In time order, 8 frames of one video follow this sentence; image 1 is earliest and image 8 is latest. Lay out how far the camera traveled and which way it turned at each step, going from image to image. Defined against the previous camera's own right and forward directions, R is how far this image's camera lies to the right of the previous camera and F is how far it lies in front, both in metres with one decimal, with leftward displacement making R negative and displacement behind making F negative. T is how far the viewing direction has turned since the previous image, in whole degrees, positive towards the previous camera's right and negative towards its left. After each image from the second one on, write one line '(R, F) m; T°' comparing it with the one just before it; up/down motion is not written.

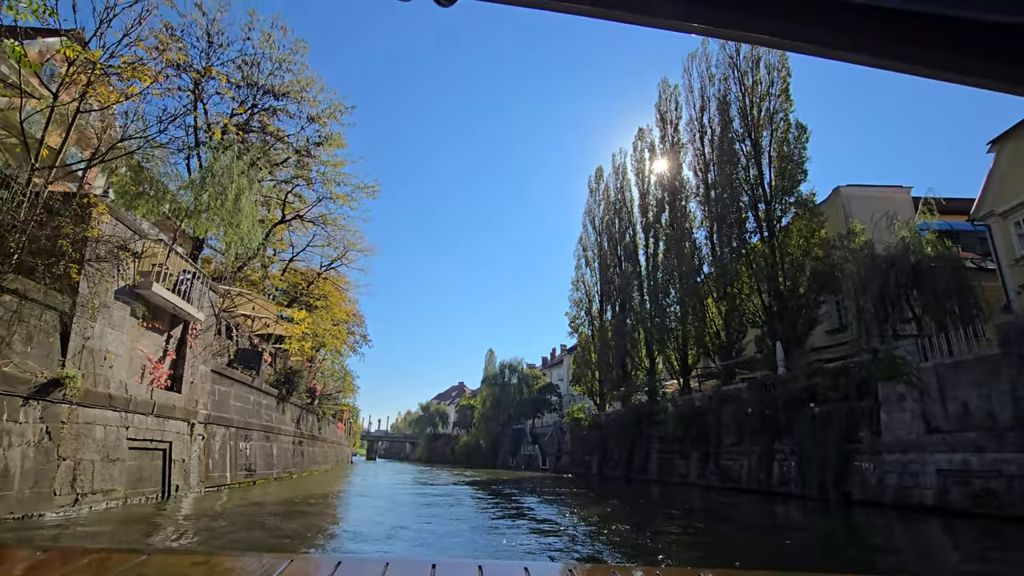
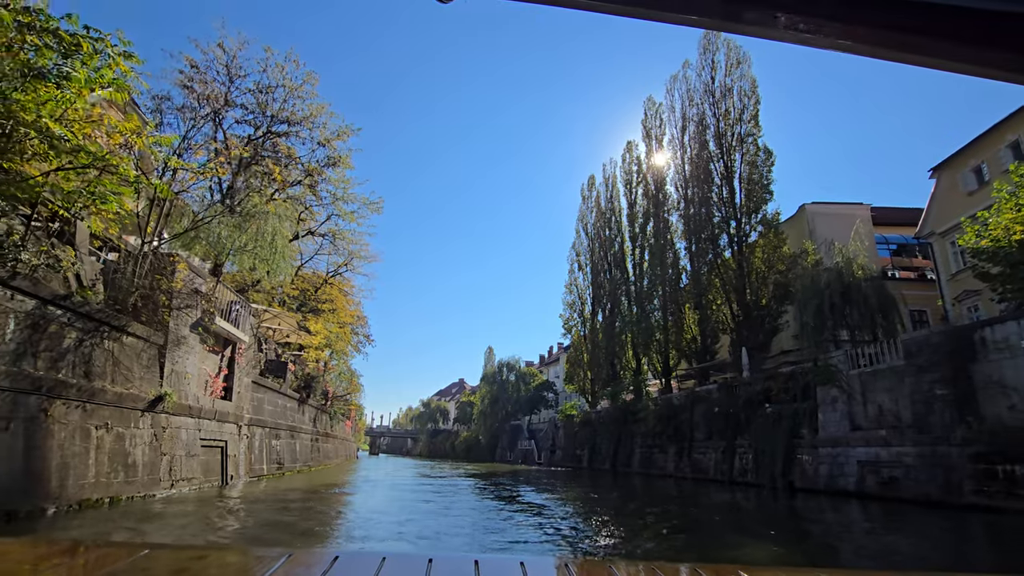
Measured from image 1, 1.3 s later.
(+0.3, -2.3) m; 0°
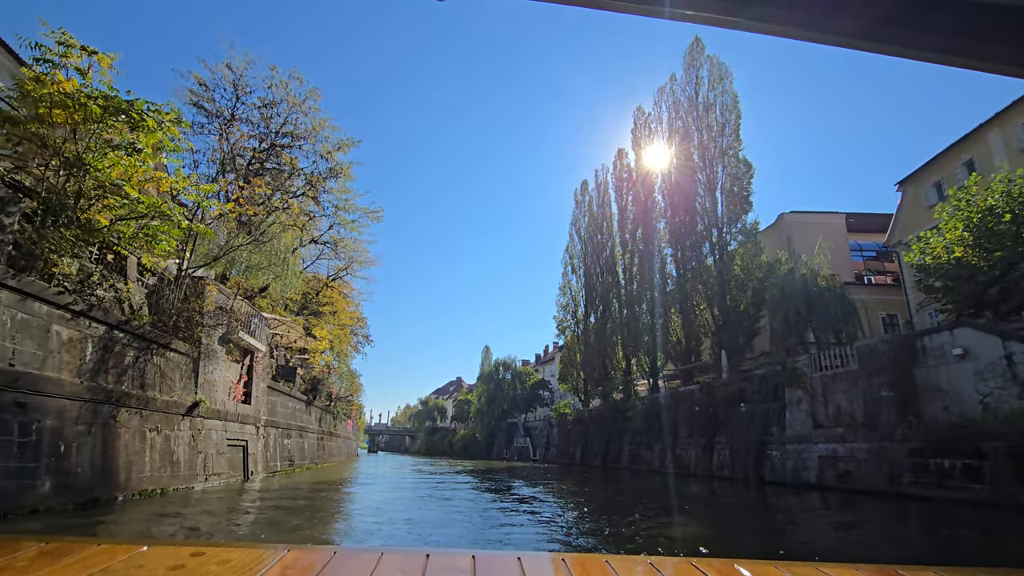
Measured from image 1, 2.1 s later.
(+0.2, -1.4) m; 0°
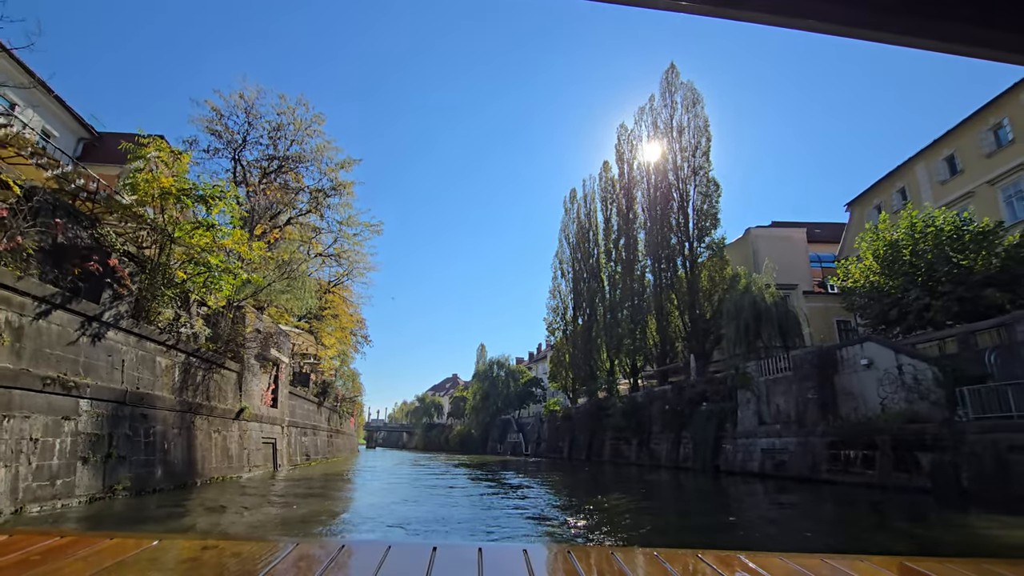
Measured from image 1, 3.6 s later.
(+0.3, -2.6) m; 0°
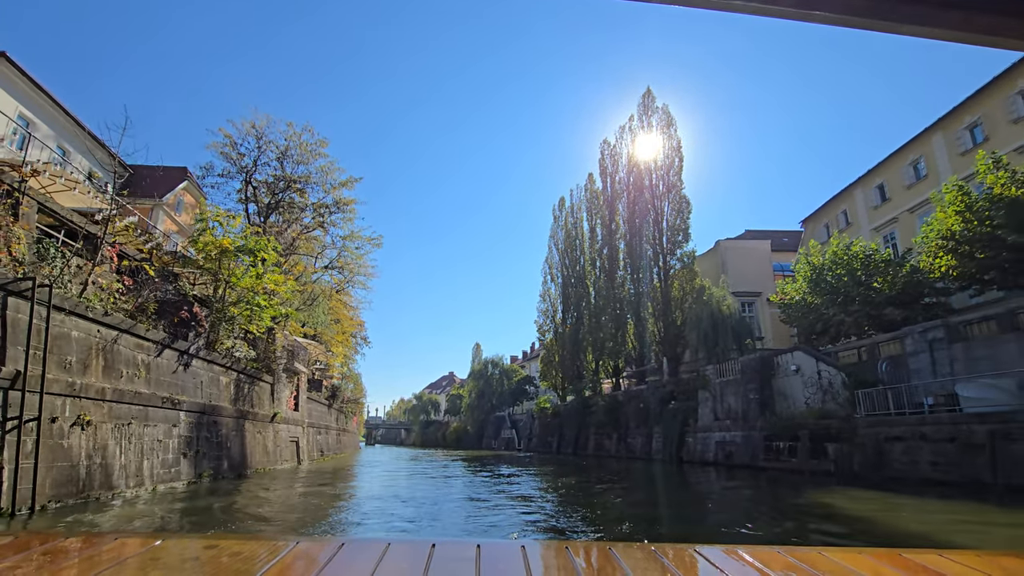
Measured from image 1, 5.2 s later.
(+0.4, -2.8) m; 0°
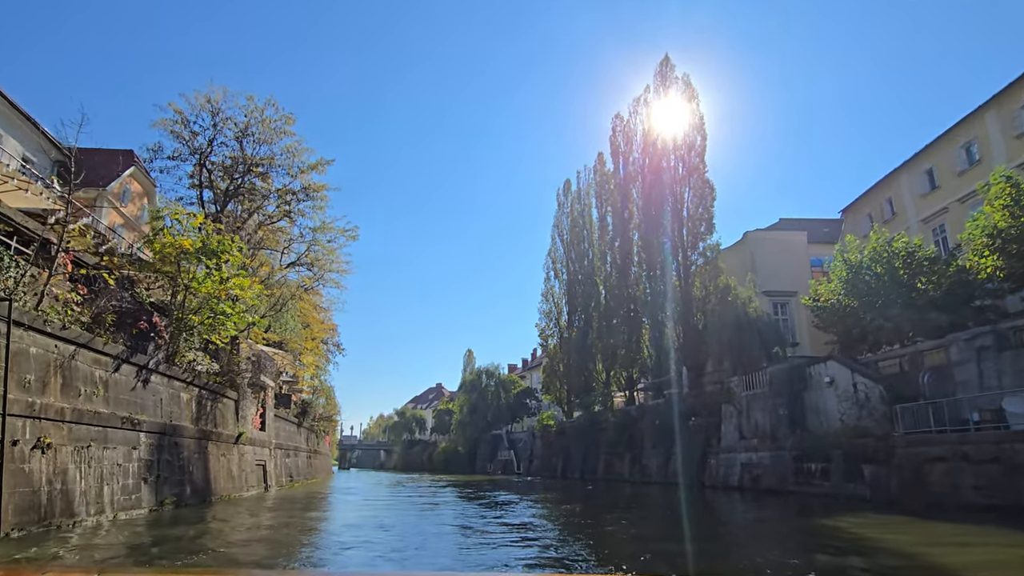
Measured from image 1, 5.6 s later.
(0.0, +2.1) m; 0°
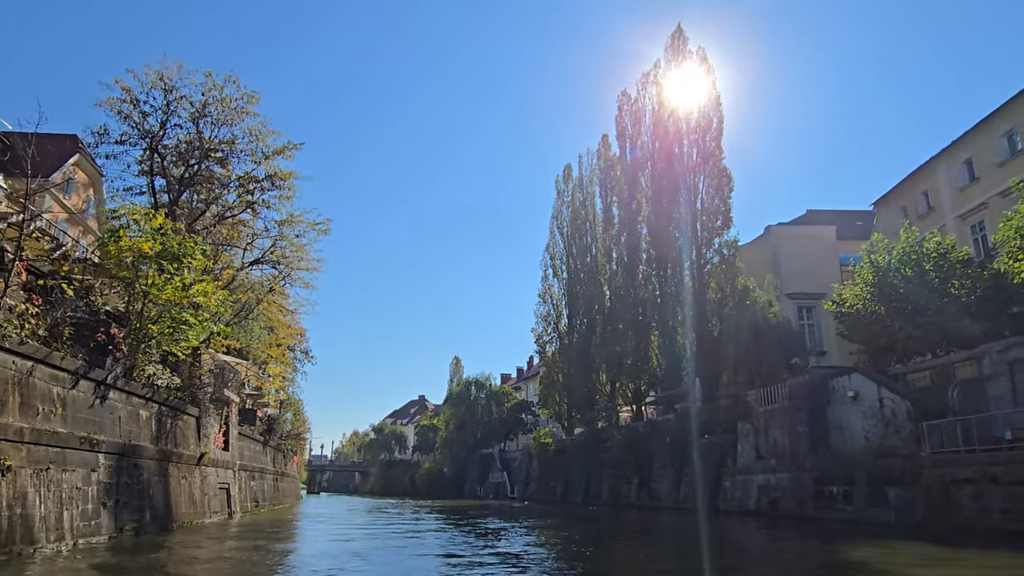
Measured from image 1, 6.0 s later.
(-0.1, +1.3) m; +1°
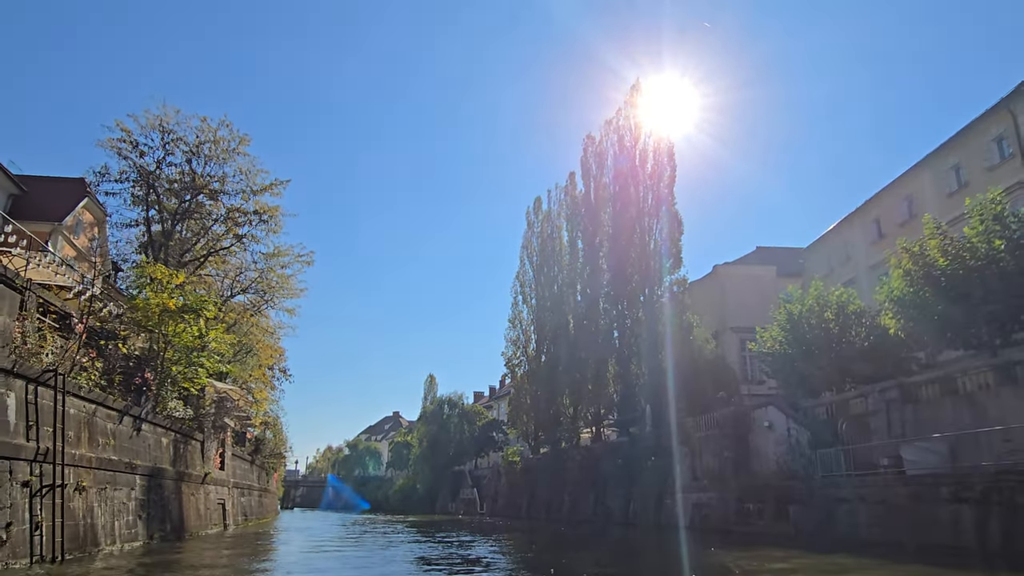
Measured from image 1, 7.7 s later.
(+0.4, -2.3) m; +2°
